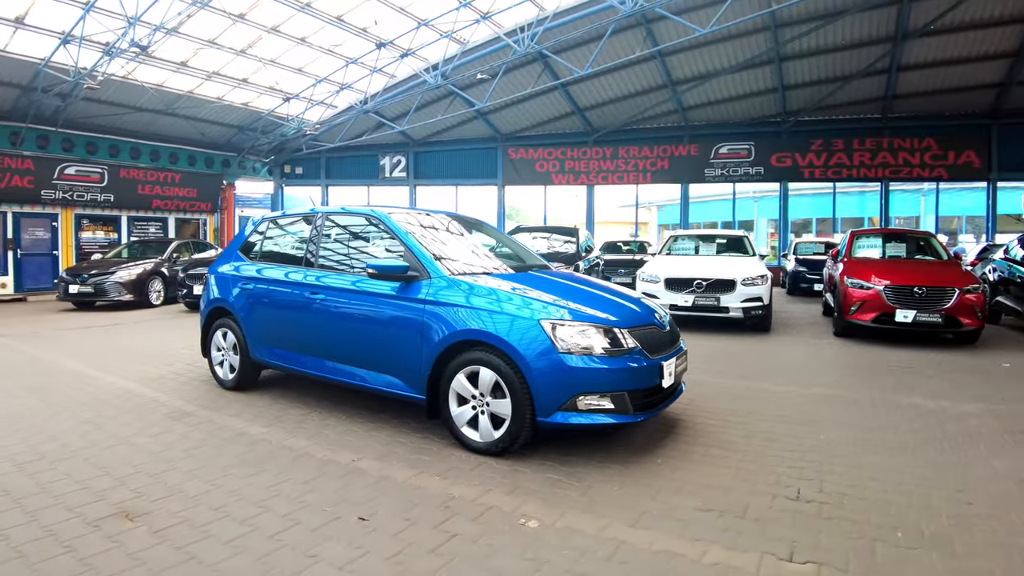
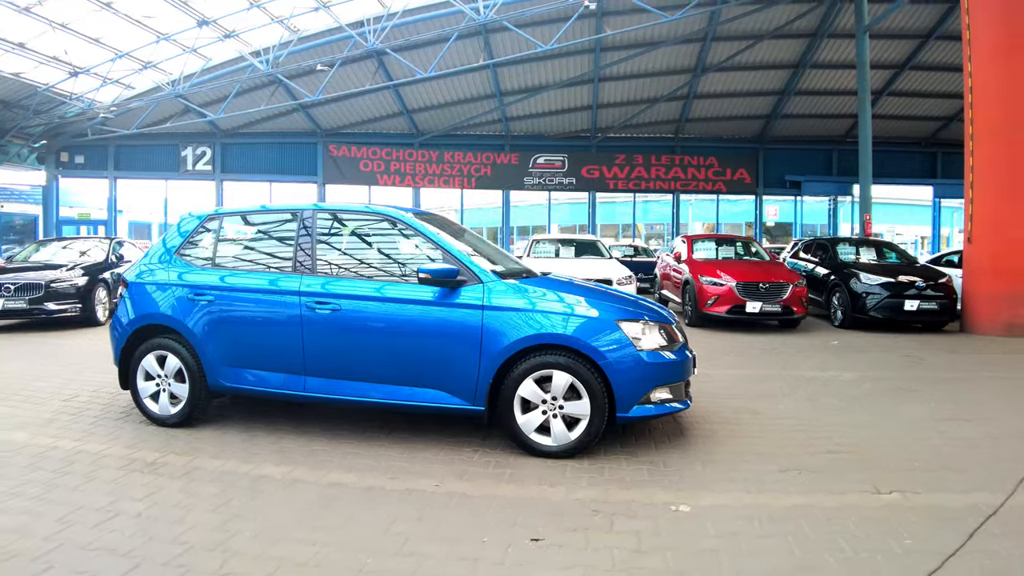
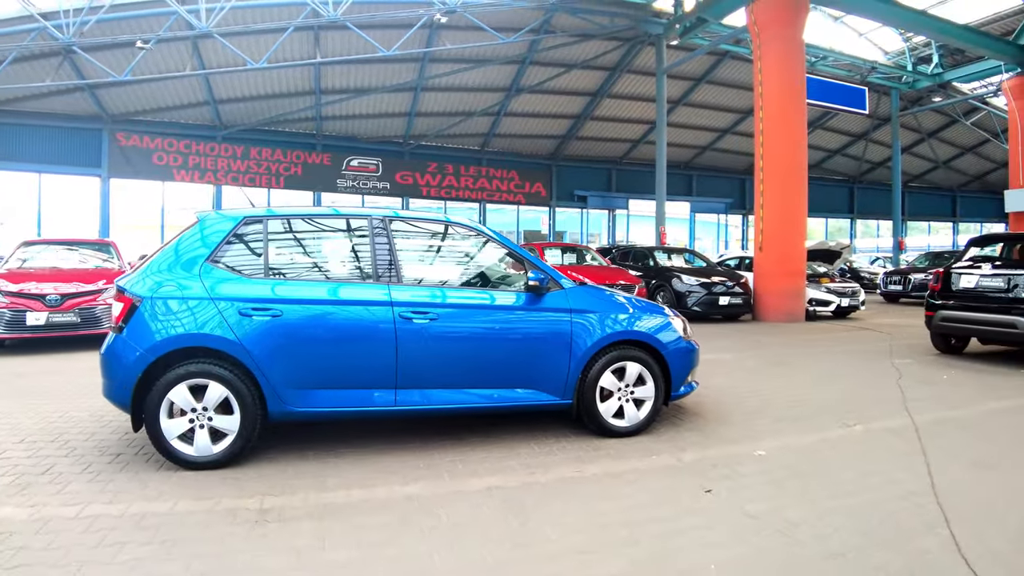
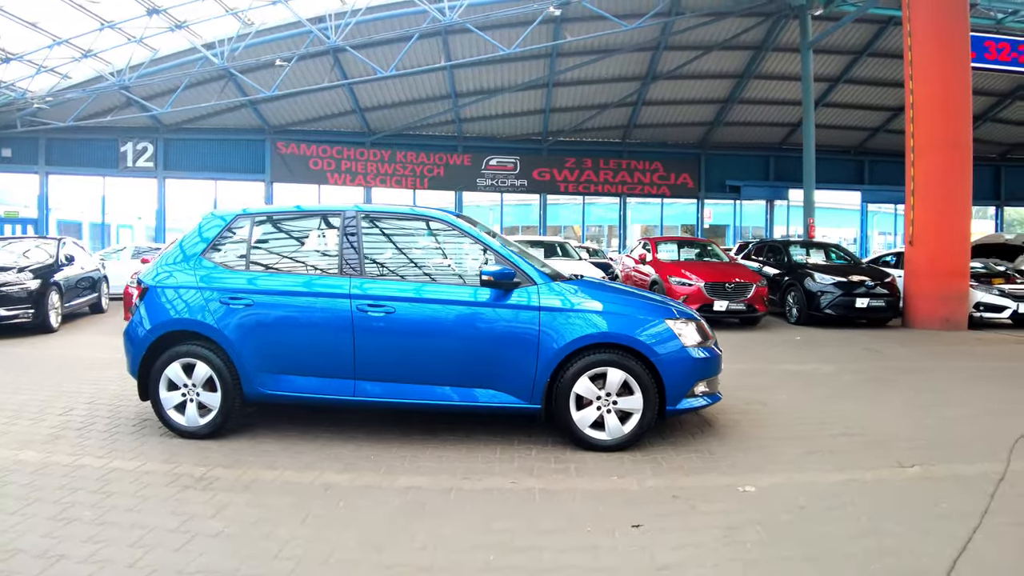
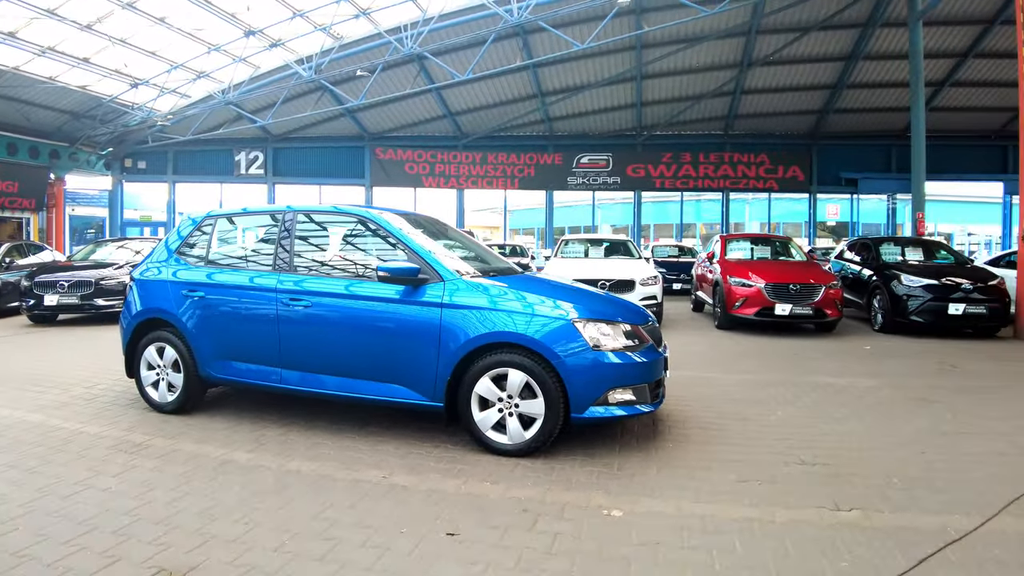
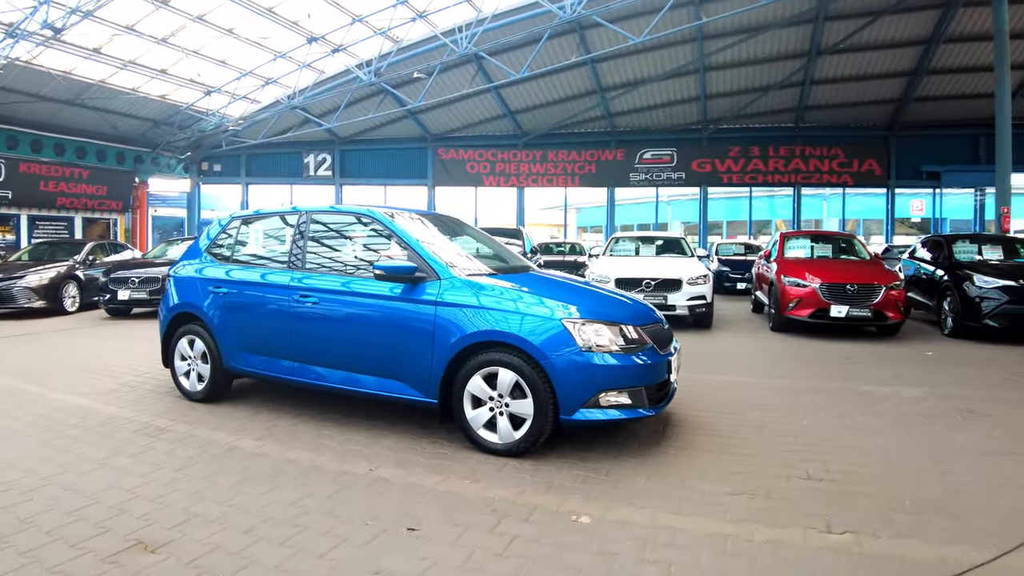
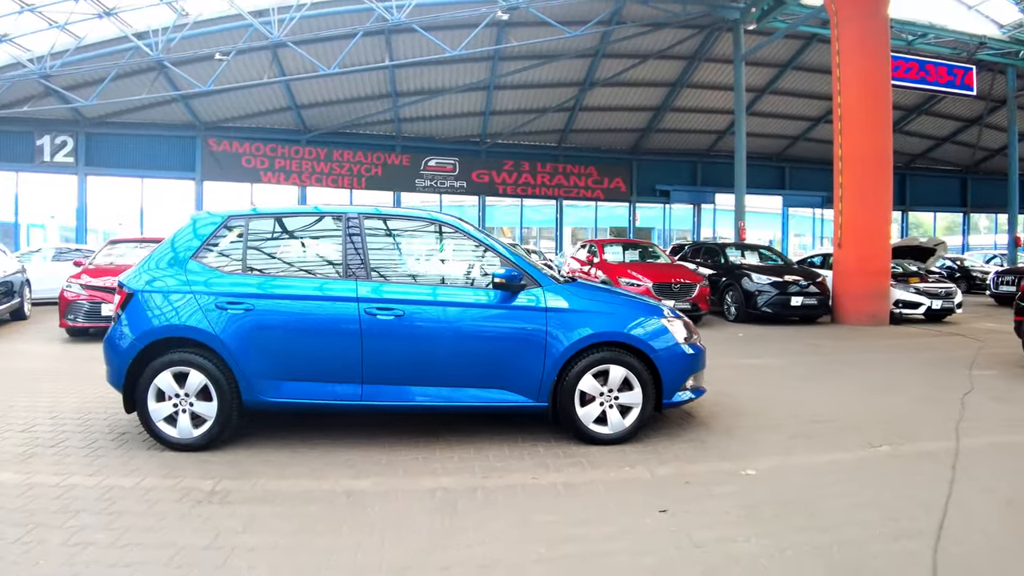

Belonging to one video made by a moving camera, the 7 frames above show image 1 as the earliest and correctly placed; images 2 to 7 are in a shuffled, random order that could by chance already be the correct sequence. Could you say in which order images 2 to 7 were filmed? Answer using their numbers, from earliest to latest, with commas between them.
6, 5, 2, 4, 7, 3
